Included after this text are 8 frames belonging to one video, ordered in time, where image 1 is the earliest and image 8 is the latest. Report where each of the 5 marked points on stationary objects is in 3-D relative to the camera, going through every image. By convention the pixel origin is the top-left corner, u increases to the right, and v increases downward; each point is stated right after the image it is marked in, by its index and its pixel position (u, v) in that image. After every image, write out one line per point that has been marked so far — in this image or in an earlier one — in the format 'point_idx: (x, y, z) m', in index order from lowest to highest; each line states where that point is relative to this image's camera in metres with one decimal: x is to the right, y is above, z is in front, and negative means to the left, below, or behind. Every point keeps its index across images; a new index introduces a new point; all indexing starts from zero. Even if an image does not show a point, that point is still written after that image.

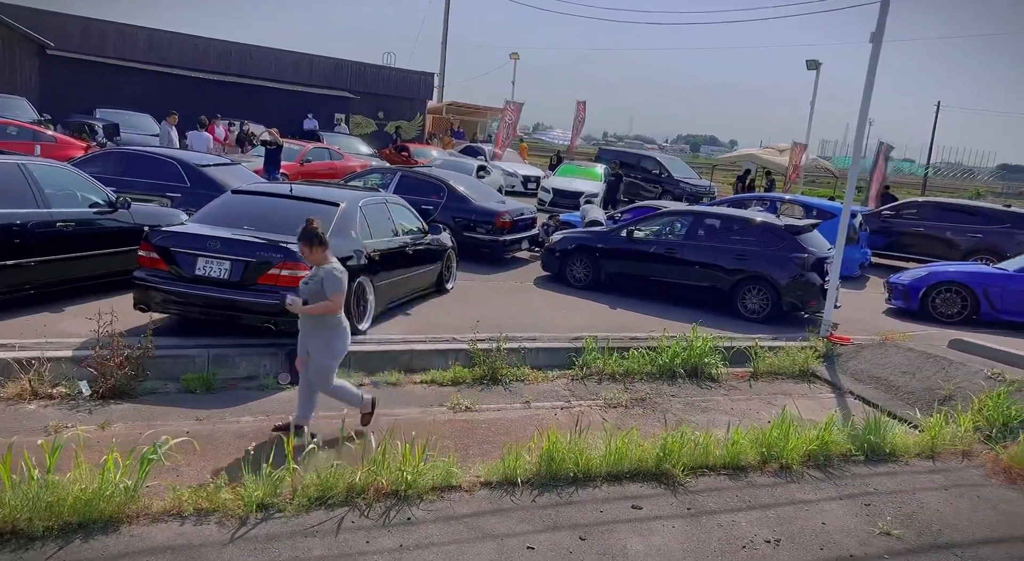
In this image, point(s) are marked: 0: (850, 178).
0: (+4.3, +1.4, +9.7) m
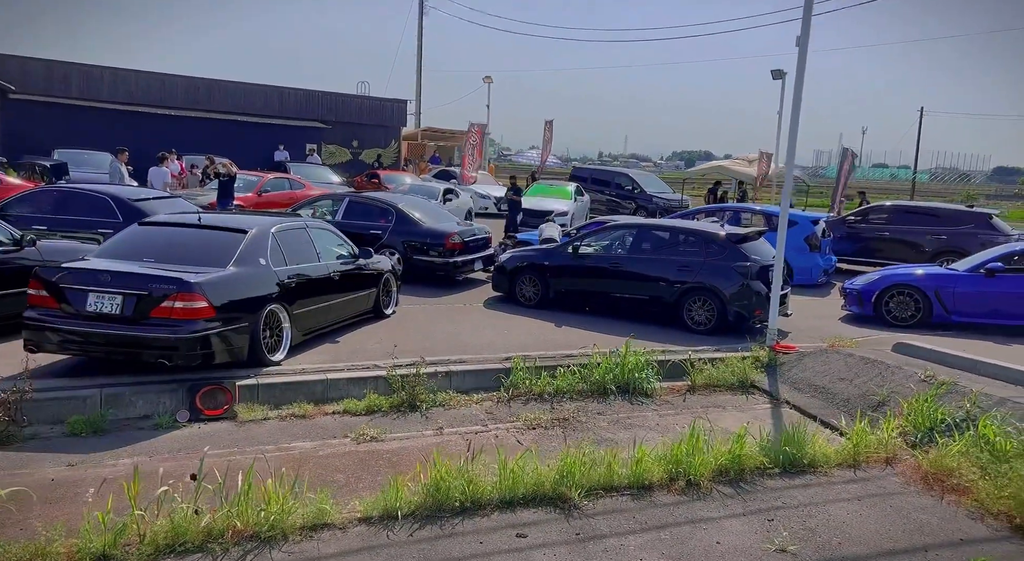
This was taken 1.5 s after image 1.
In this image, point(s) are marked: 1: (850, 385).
0: (+3.5, +1.3, +9.7) m
1: (+3.4, -1.1, +7.6) m
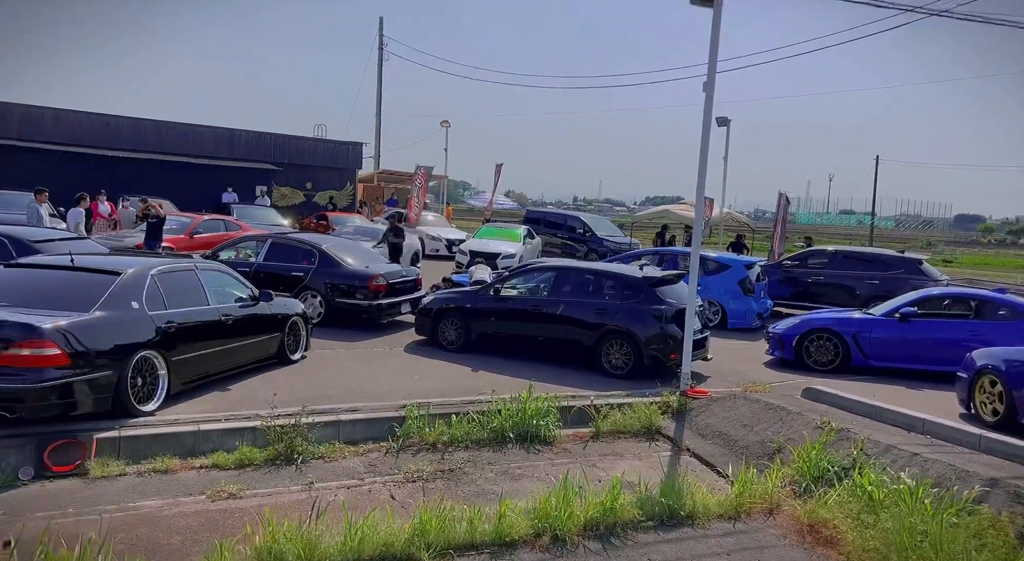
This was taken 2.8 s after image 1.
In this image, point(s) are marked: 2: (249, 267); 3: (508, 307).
0: (+2.4, +0.7, +9.7) m
1: (+2.4, -1.5, +7.5) m
2: (-4.9, +0.3, +14.2) m
3: (-0.1, -0.4, +11.5) m
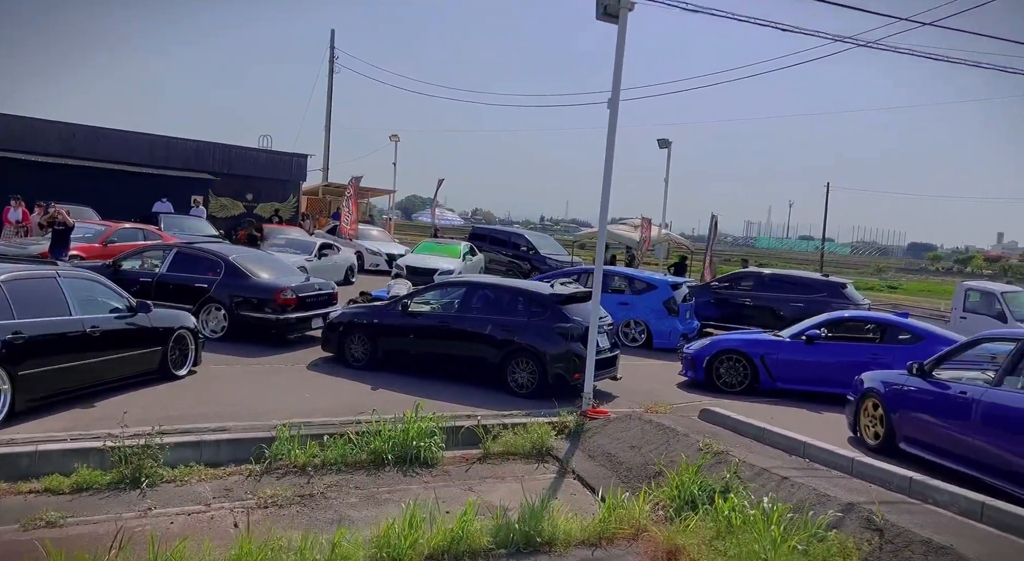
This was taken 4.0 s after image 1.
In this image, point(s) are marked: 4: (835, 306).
0: (+1.1, +0.5, +9.6) m
1: (+1.2, -1.7, +7.3) m
2: (-6.5, +0.1, +13.6) m
3: (-1.4, -0.6, +11.2) m
4: (+8.0, -0.6, +18.3) m
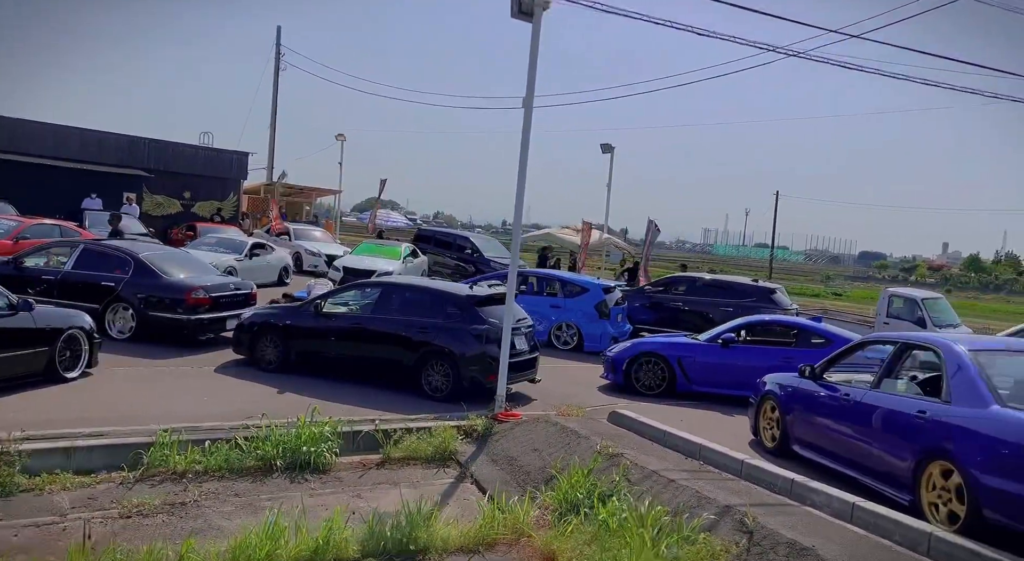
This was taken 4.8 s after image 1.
0: (0.0, +0.5, +9.5) m
1: (+0.2, -1.7, +7.2) m
2: (-7.8, +0.1, +13.0) m
3: (-2.7, -0.6, +10.9) m
4: (+6.3, -0.7, +18.7) m
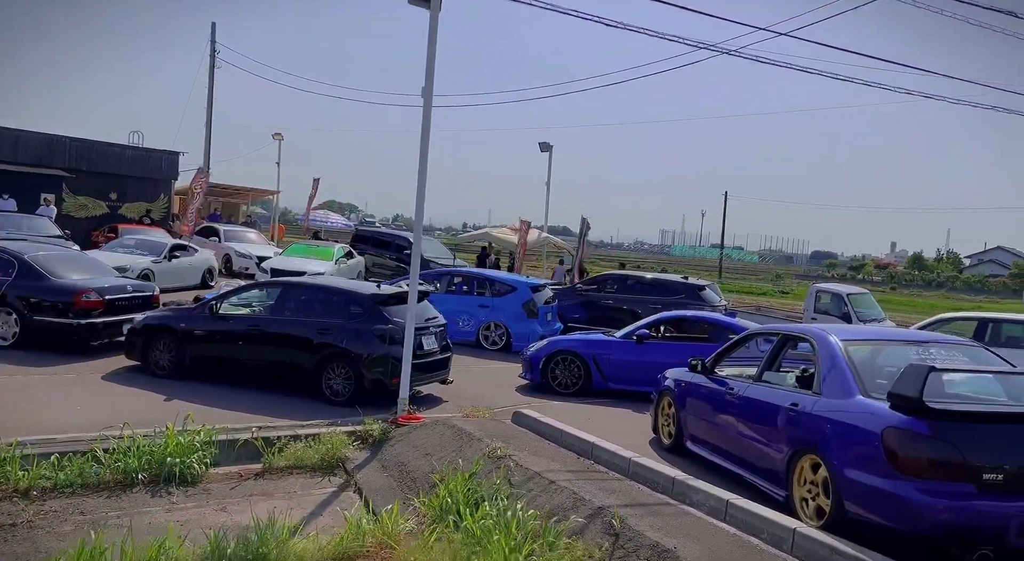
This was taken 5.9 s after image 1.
0: (-1.2, +0.5, +9.2) m
1: (-0.8, -1.7, +6.9) m
2: (-9.2, 0.0, +12.1) m
3: (-3.9, -0.6, +10.4) m
4: (+4.4, -0.7, +18.7) m
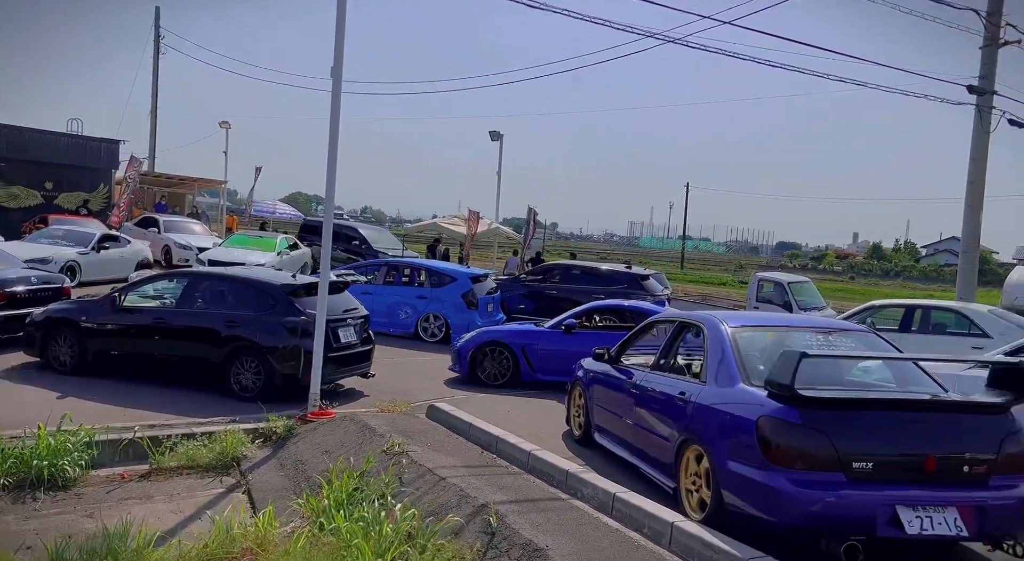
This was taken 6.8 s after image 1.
0: (-2.2, +0.6, +8.8) m
1: (-1.6, -1.6, +6.6) m
2: (-10.4, +0.1, +11.2) m
3: (-5.0, -0.5, +9.9) m
4: (+2.9, -0.4, +18.7) m
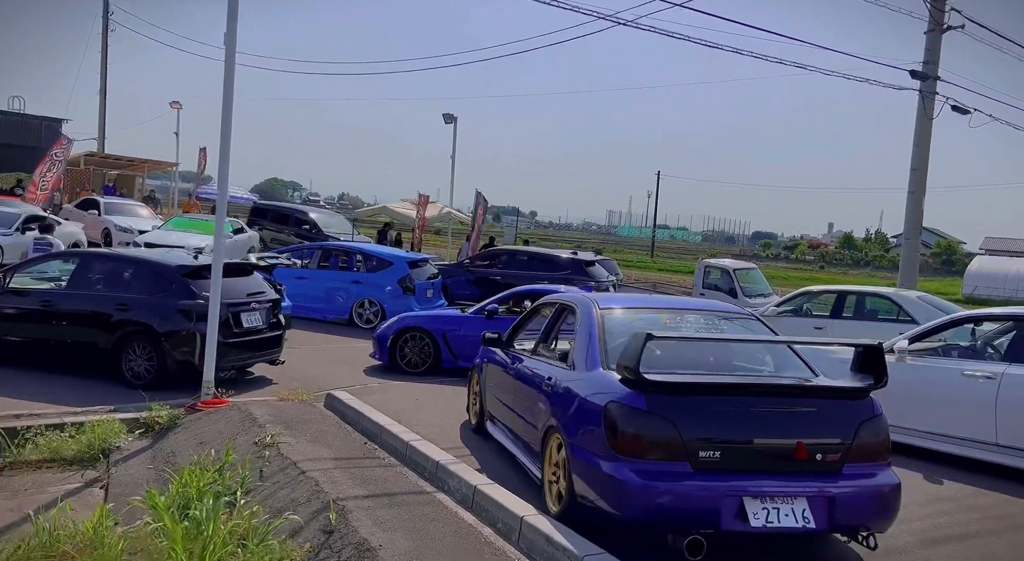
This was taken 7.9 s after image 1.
0: (-3.2, +0.8, +8.3) m
1: (-2.5, -1.4, +6.1) m
2: (-11.5, +0.4, +10.3) m
3: (-6.1, -0.3, +9.2) m
4: (+1.4, 0.0, +18.4) m
